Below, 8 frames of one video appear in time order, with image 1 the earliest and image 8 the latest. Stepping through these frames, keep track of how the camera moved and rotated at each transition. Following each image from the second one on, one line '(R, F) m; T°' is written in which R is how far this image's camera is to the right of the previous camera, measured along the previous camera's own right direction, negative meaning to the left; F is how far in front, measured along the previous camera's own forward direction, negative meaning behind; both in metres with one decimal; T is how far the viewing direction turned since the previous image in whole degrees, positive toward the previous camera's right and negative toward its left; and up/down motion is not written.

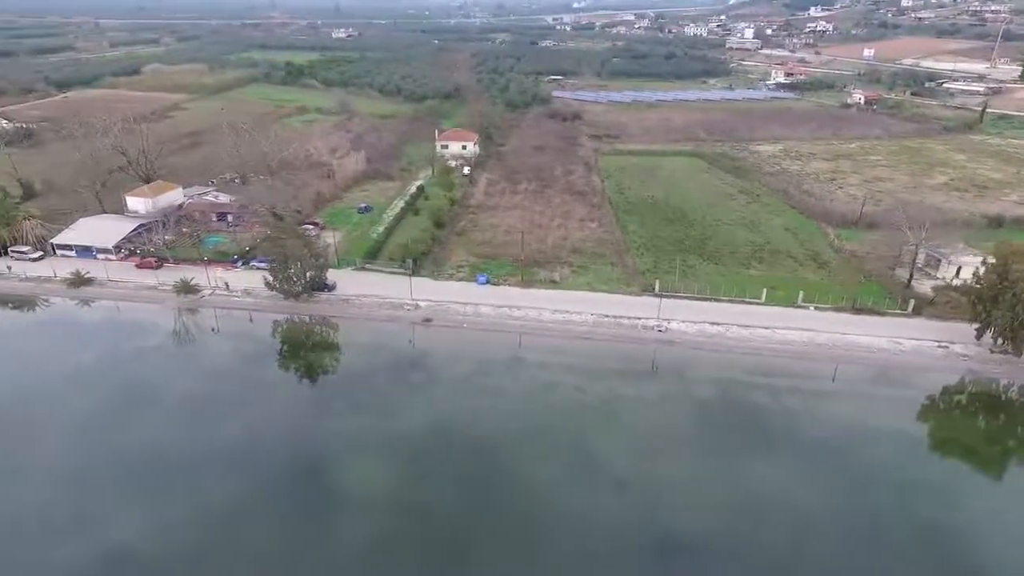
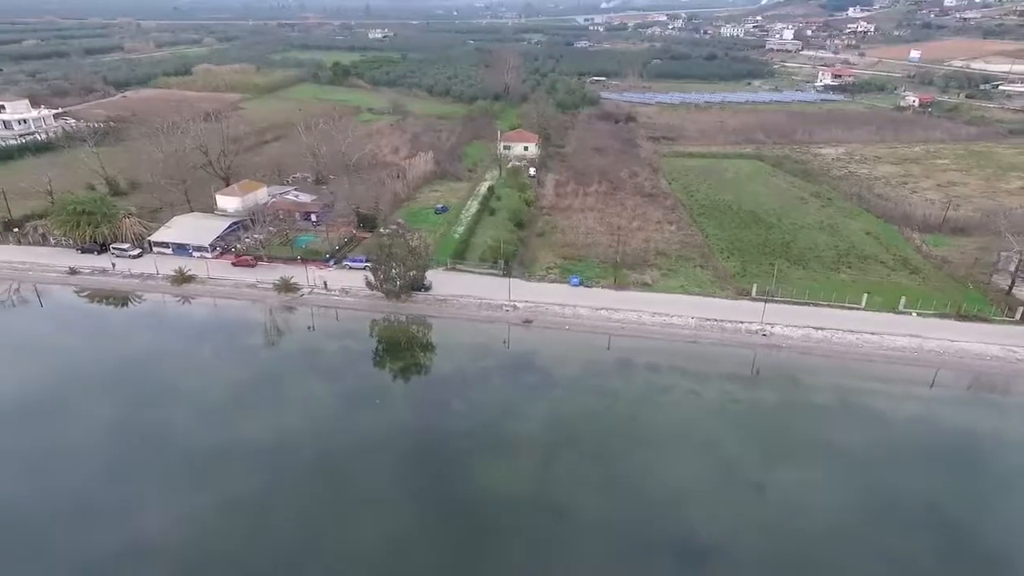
(-3.7, -0.2) m; -2°
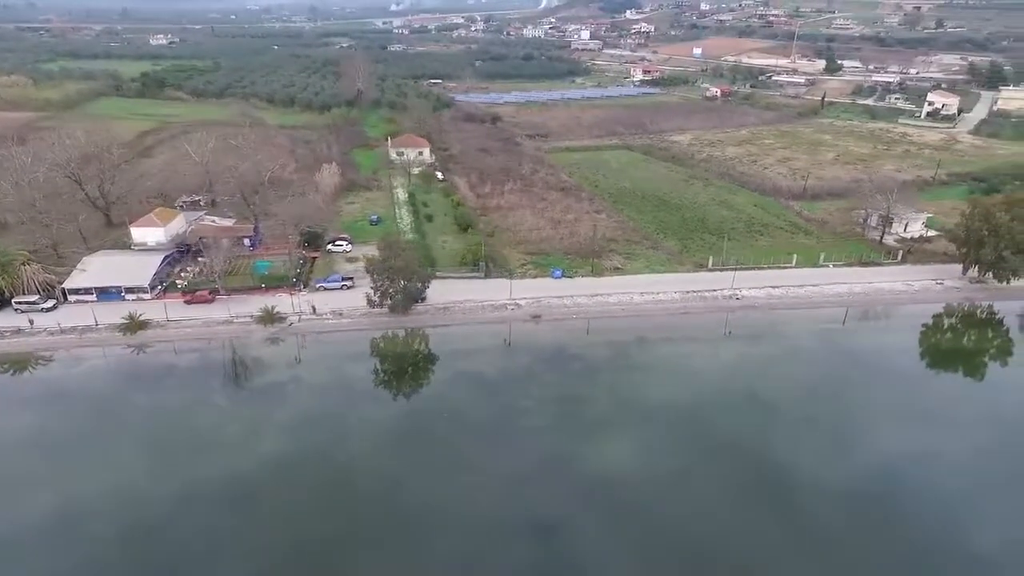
(-8.7, +0.7) m; +17°
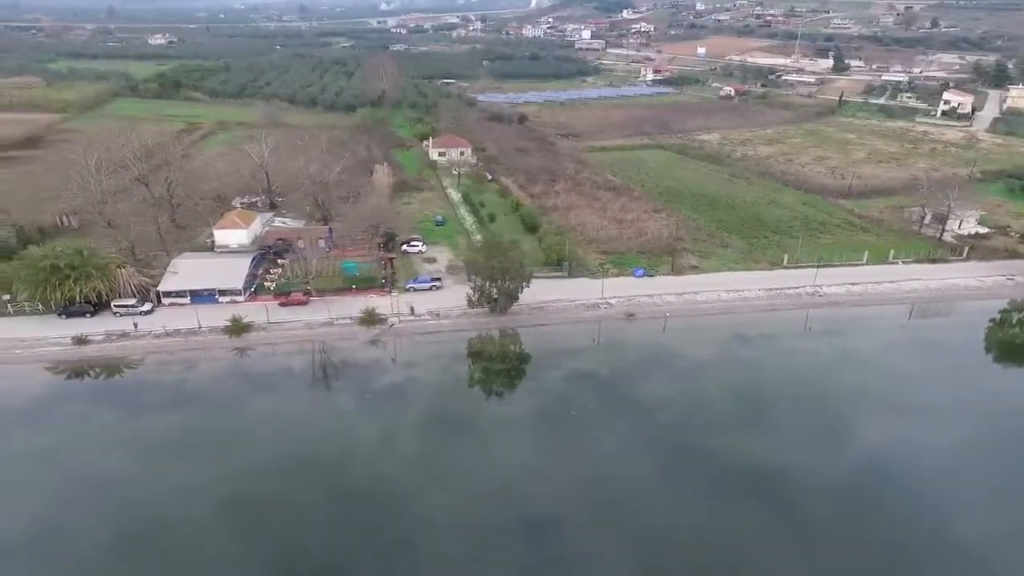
(-5.1, -0.2) m; +1°
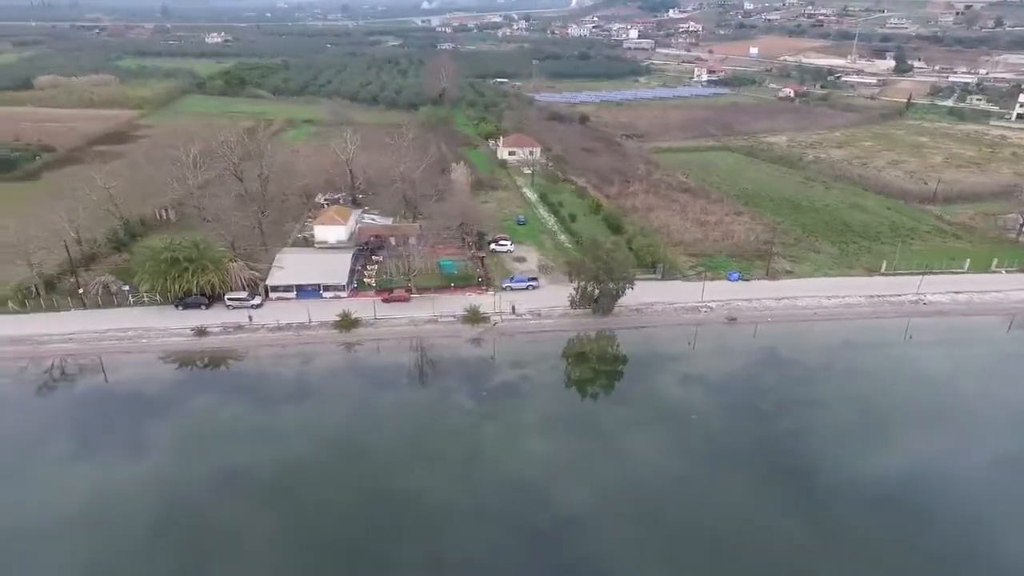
(-3.3, -0.2) m; -3°
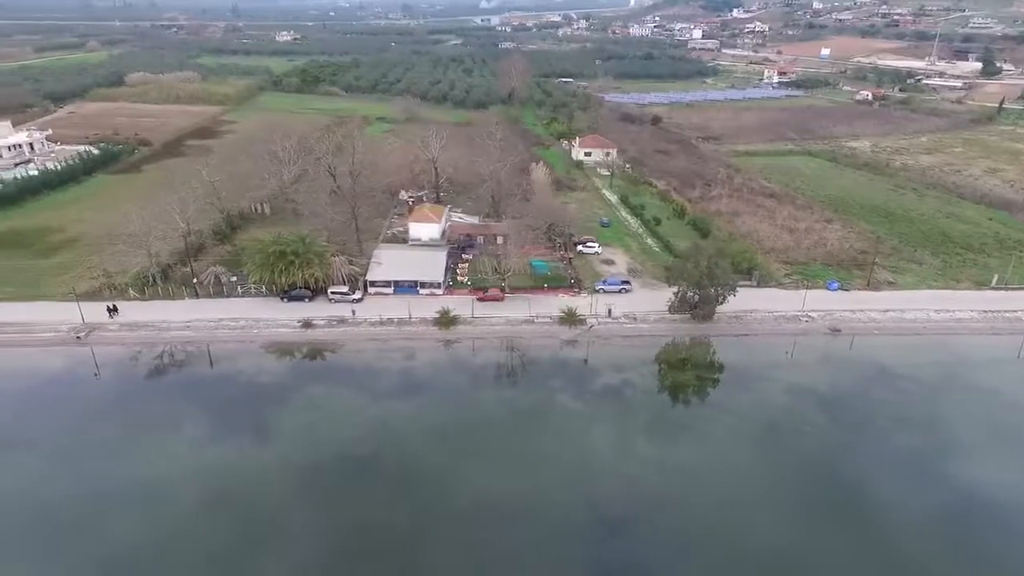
(-2.4, -0.1) m; -4°
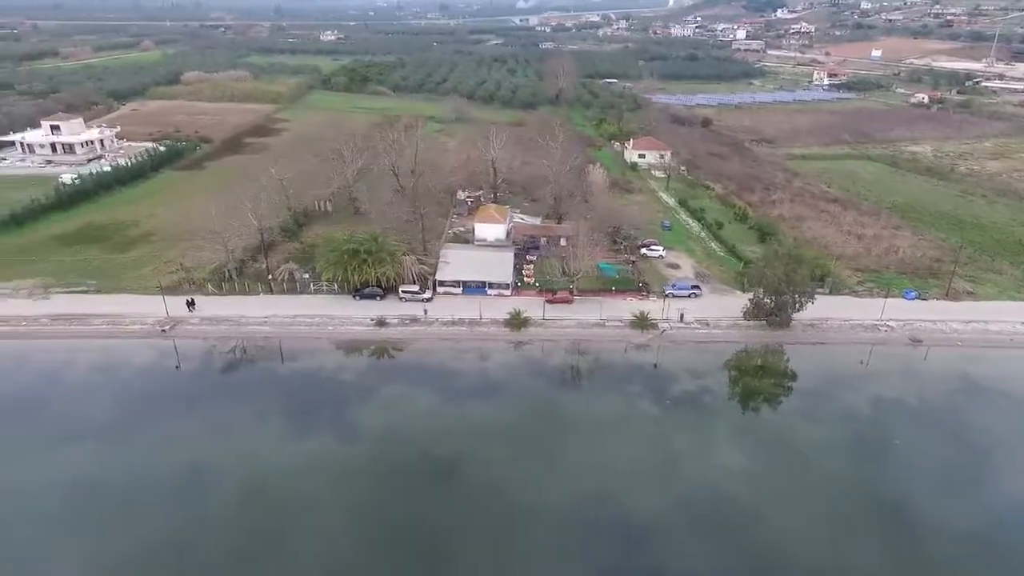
(-1.9, 0.0) m; -3°
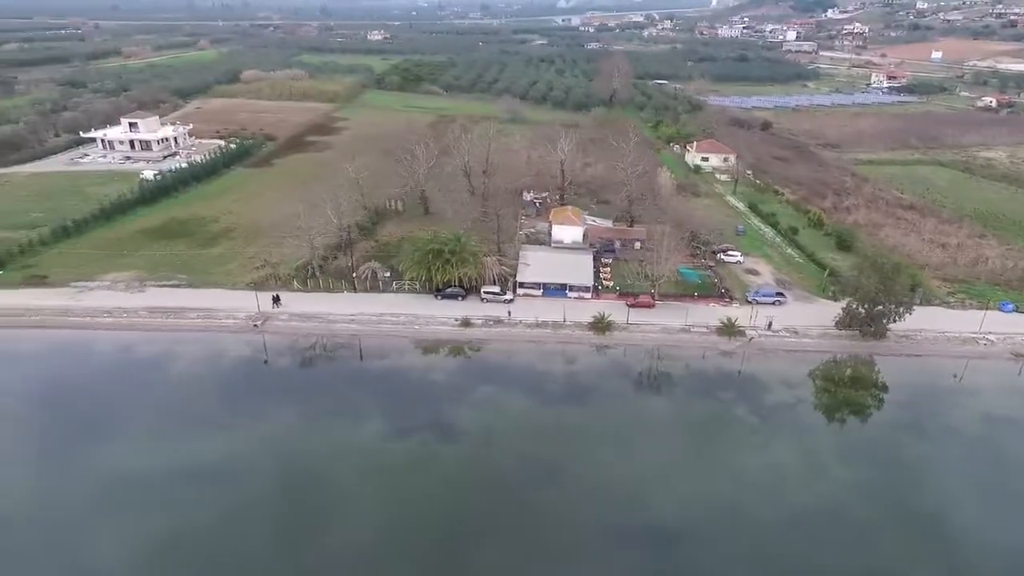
(-2.4, 0.0) m; -3°
